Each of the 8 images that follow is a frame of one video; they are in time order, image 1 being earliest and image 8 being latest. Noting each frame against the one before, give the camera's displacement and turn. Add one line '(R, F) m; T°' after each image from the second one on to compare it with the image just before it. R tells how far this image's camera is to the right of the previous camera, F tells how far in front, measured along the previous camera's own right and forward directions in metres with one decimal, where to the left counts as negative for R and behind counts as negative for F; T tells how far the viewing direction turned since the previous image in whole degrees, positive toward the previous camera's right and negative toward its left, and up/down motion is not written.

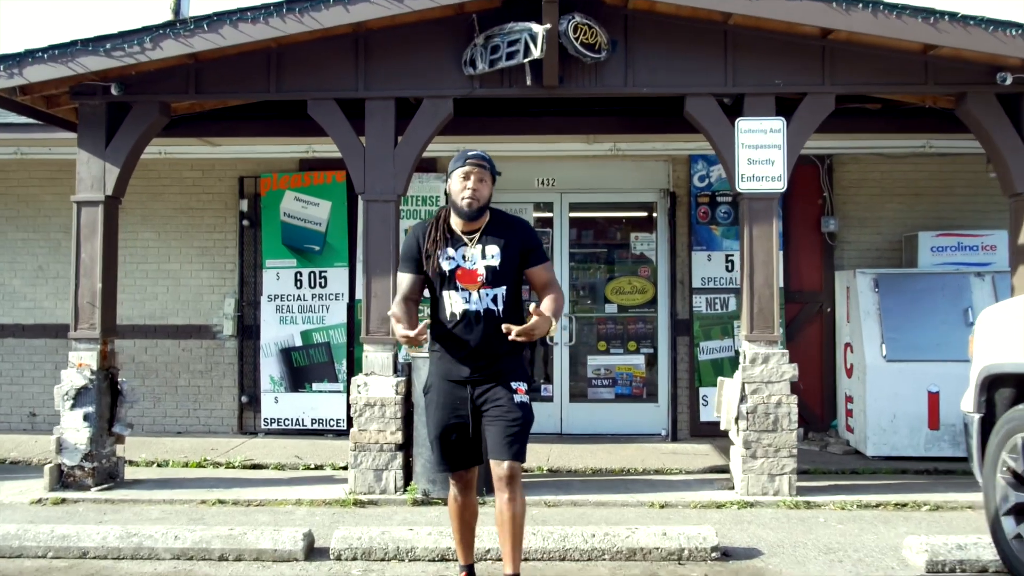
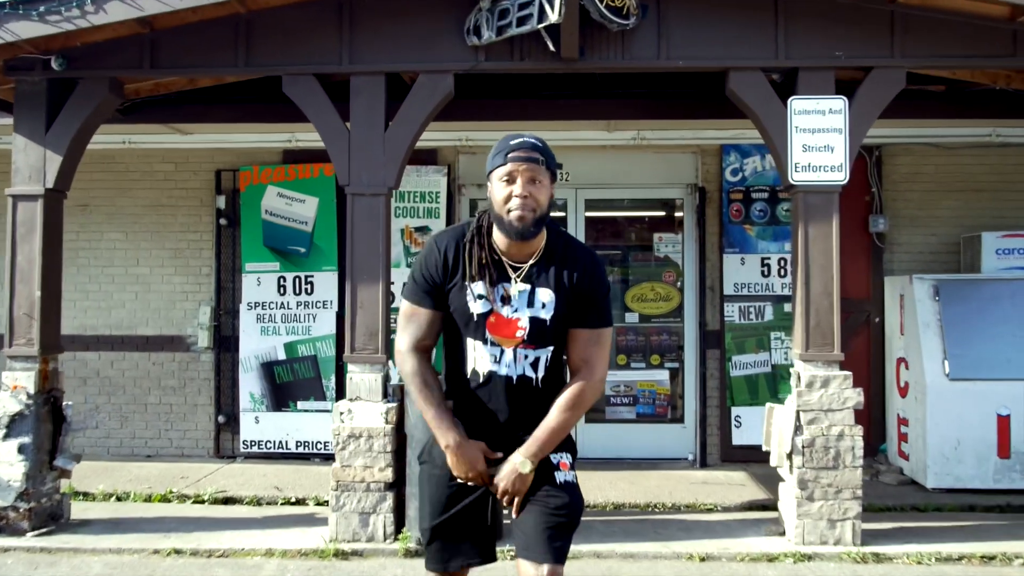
(0.0, +0.9) m; 0°
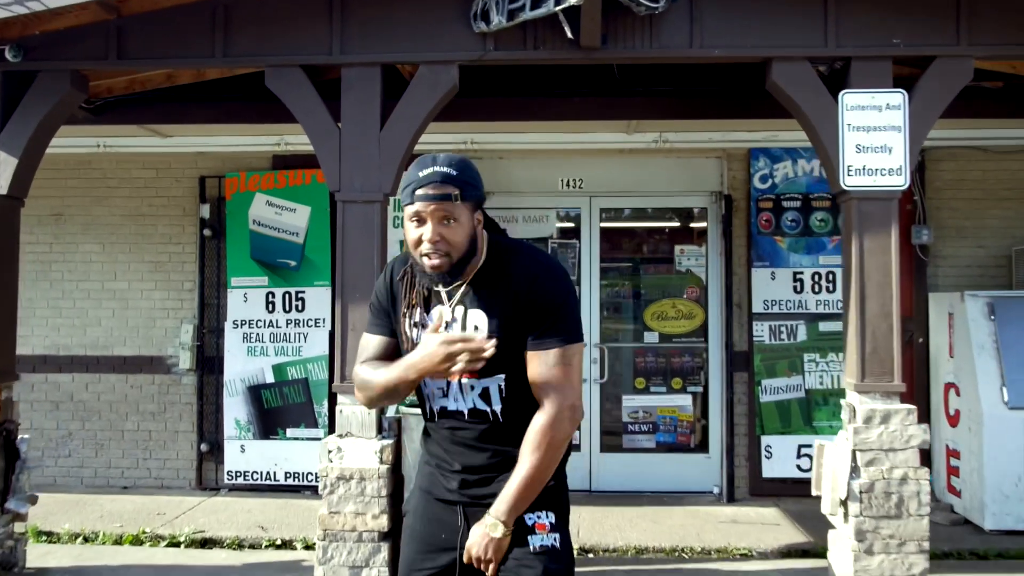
(0.0, +0.6) m; 0°
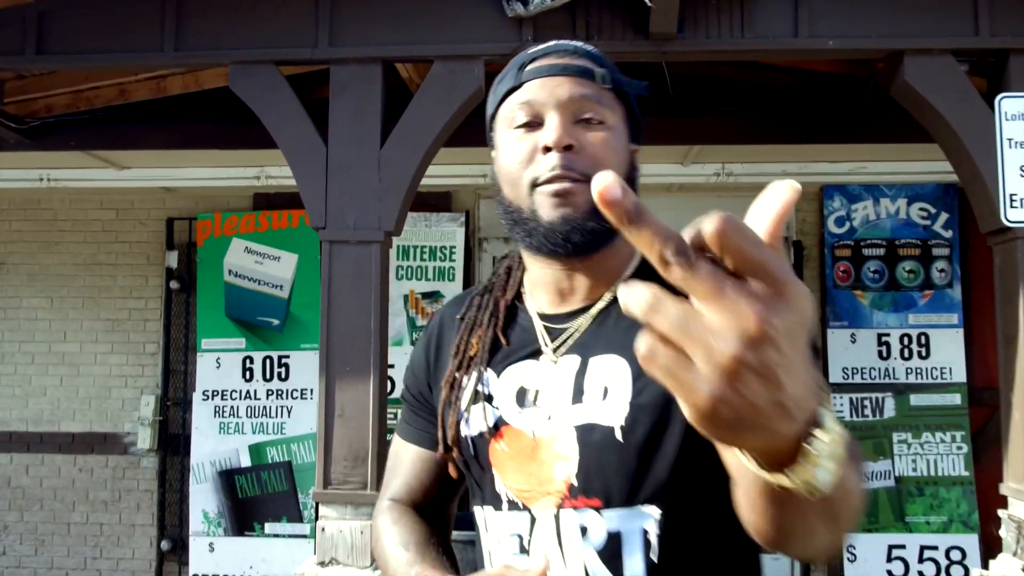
(-0.1, +1.1) m; 0°
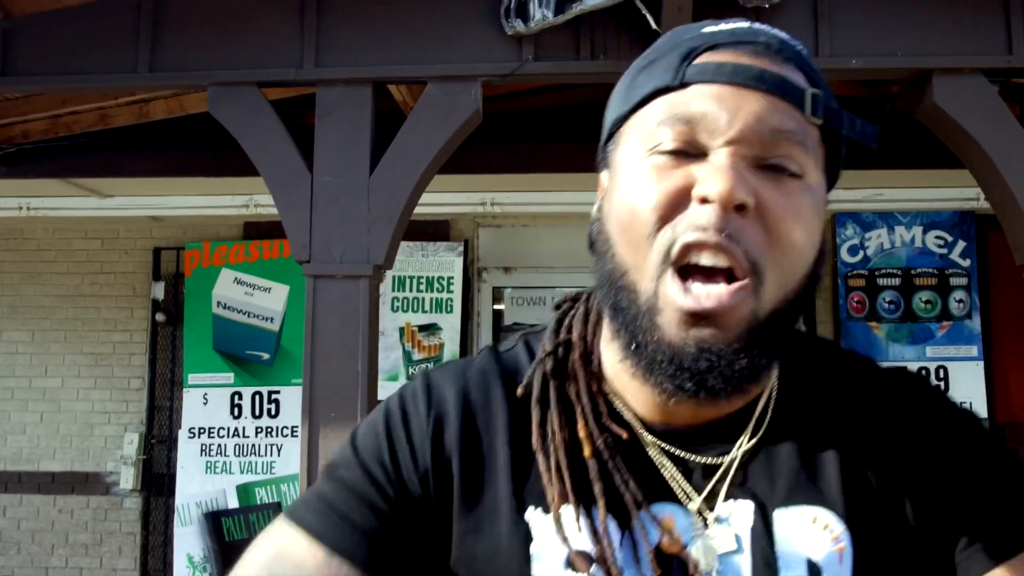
(0.0, +0.2) m; 0°
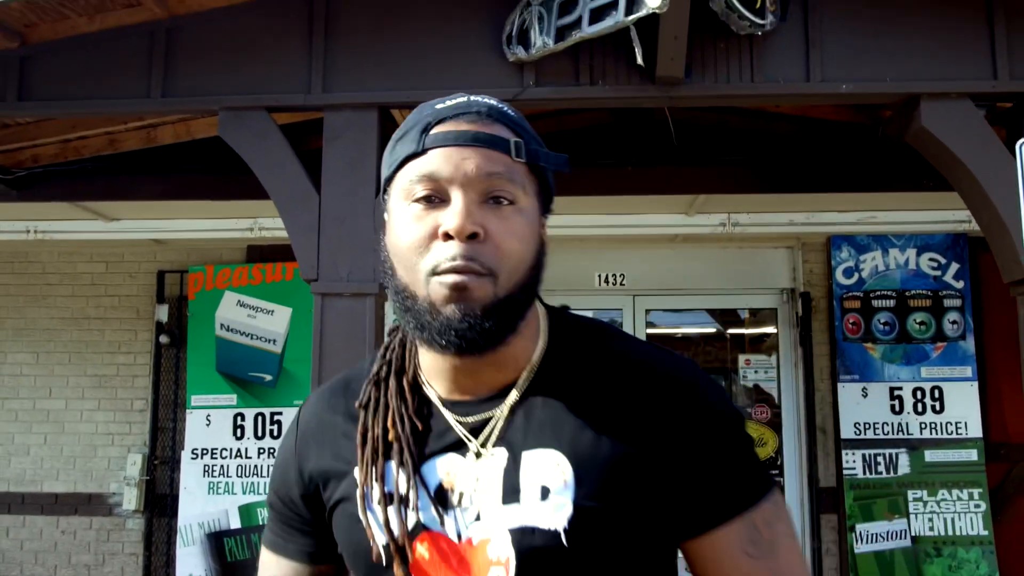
(0.0, -0.1) m; 0°
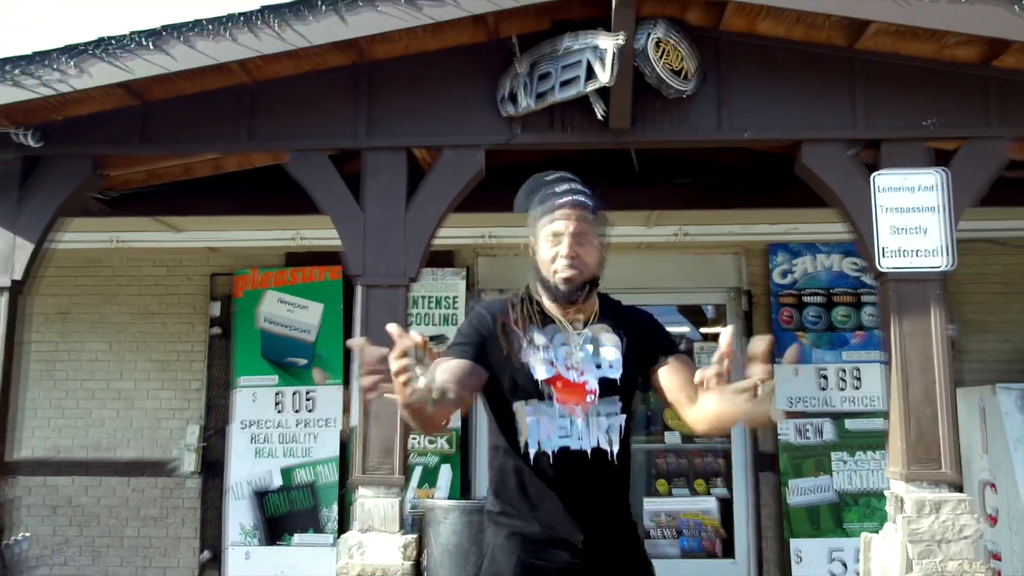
(0.0, -1.2) m; 0°
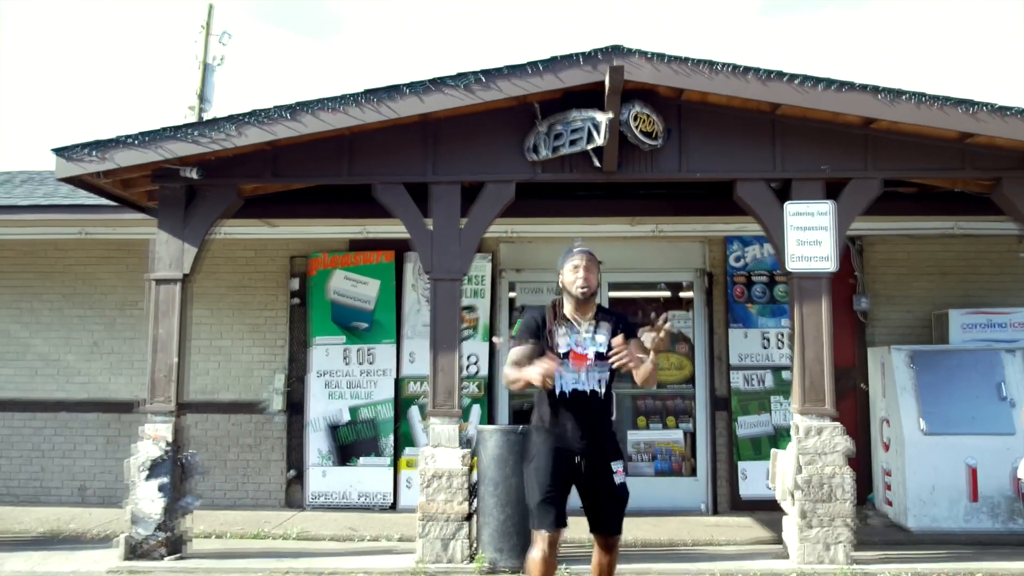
(-0.2, -1.9) m; 0°
